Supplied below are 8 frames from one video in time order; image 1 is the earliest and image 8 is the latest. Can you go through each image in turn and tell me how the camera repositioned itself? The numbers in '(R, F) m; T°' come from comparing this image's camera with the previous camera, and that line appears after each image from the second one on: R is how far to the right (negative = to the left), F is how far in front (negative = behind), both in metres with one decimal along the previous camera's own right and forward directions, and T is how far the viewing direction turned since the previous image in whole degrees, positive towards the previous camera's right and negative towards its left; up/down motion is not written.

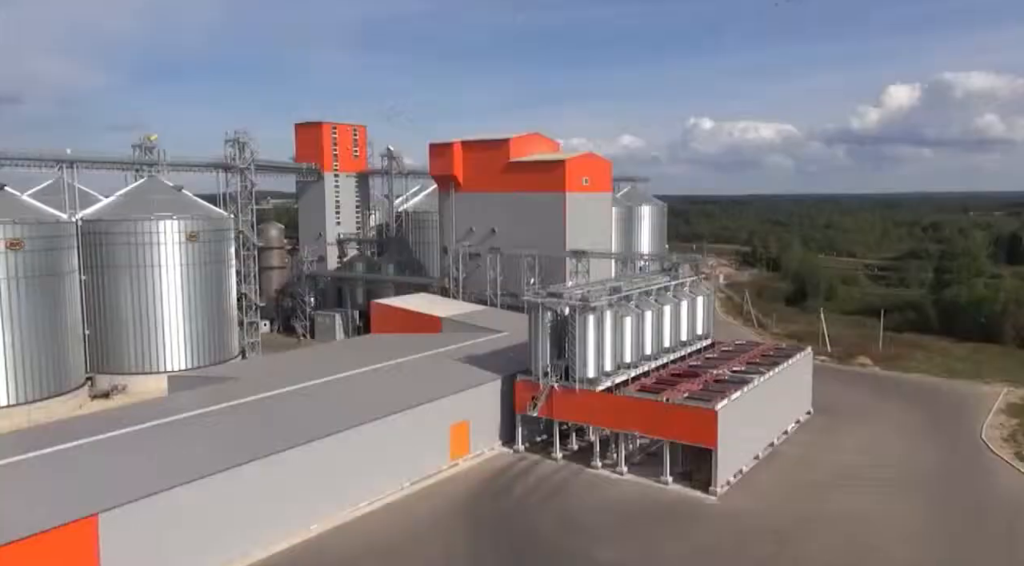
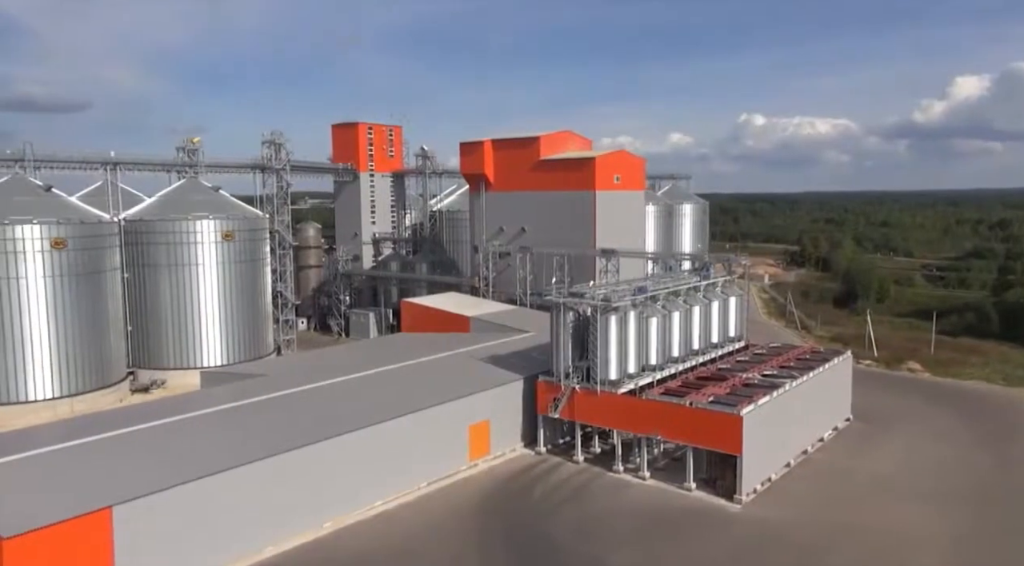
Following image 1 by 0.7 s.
(+0.6, +0.1) m; -4°
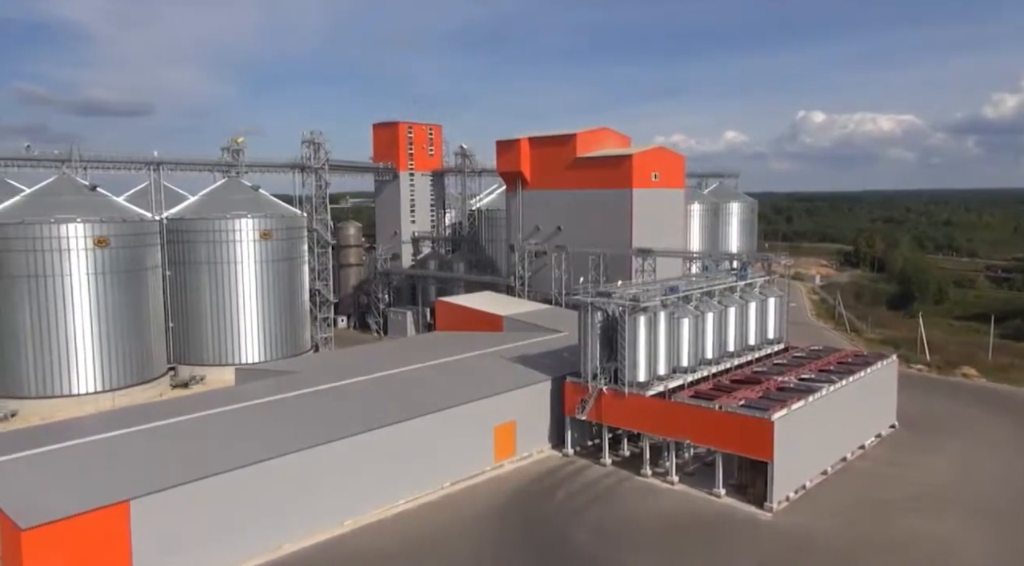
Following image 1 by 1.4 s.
(+0.6, +0.2) m; -4°
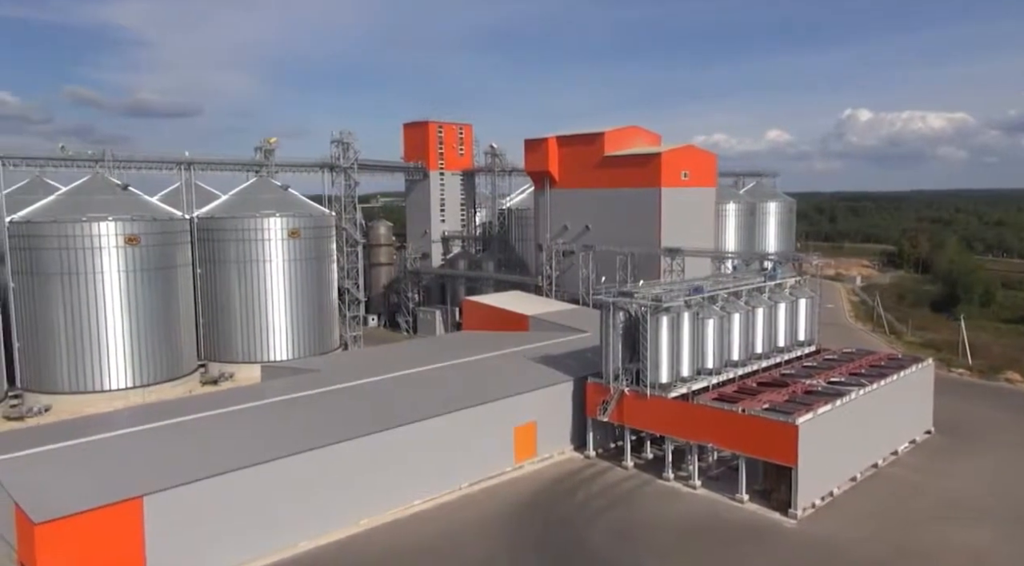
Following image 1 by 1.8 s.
(+0.4, +0.2) m; -3°
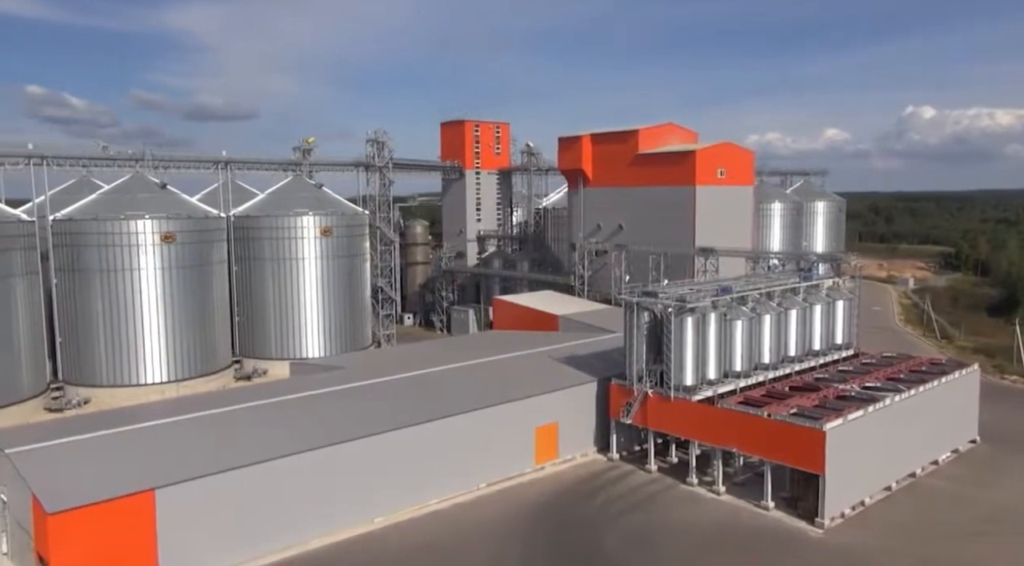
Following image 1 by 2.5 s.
(+0.6, +0.2) m; -4°
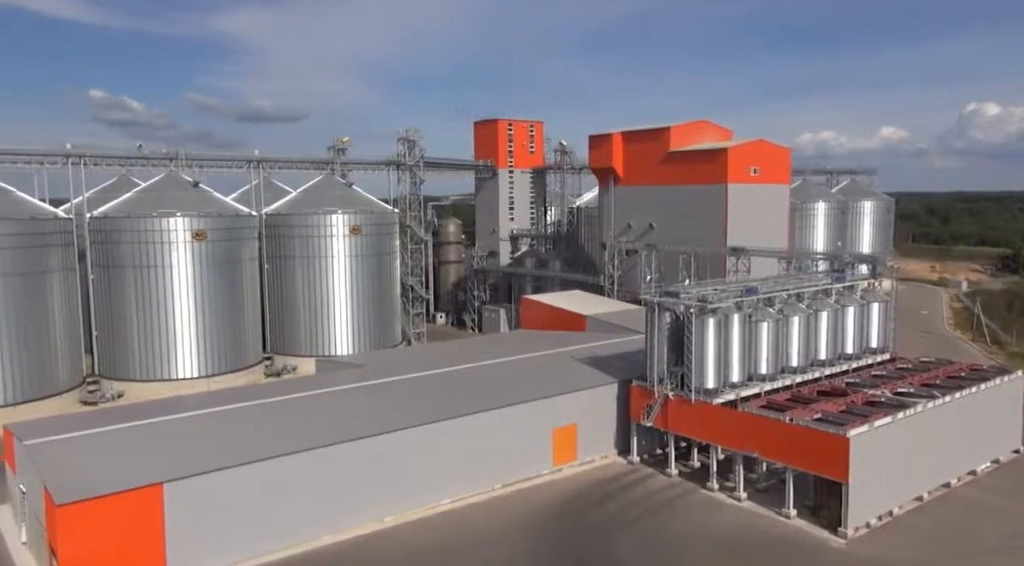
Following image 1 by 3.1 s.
(+0.6, +0.2) m; -4°
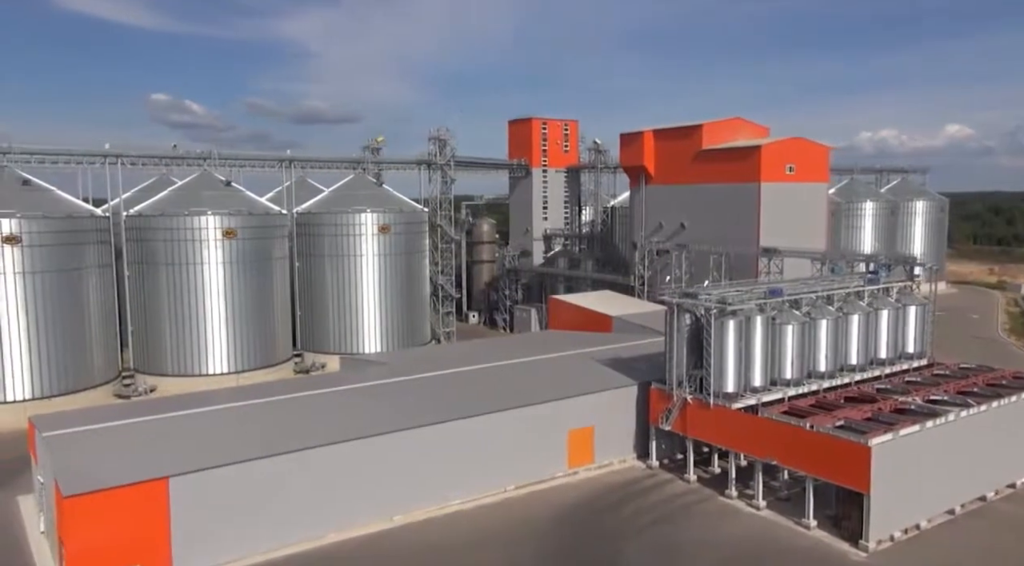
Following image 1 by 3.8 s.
(+0.7, +0.2) m; -4°
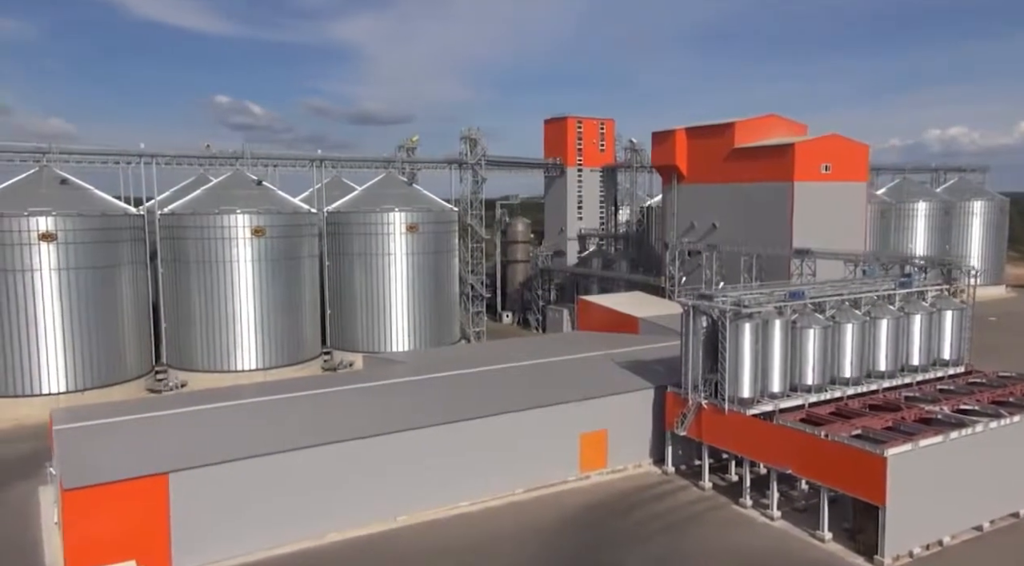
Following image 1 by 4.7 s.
(+0.9, +0.2) m; -4°
